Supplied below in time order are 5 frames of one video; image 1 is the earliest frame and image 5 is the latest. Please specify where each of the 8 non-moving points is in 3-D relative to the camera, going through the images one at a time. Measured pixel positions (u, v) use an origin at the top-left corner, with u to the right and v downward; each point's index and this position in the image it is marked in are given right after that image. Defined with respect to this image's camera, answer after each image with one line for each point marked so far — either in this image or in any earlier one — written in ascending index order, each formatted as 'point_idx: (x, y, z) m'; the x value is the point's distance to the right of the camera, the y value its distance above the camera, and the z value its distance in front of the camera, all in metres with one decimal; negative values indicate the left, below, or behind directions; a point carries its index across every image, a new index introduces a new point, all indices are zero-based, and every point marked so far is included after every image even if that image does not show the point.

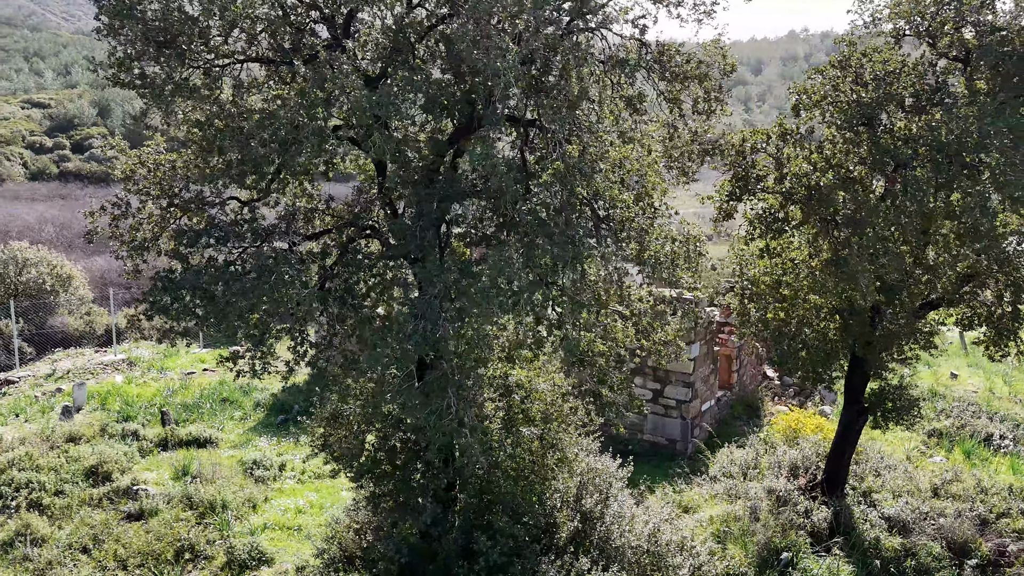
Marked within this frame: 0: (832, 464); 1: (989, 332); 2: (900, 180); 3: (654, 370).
0: (+2.8, -1.5, +7.9) m
1: (+4.0, -0.4, +7.5) m
2: (+2.2, +0.6, +5.2) m
3: (+1.6, -0.9, +10.1) m
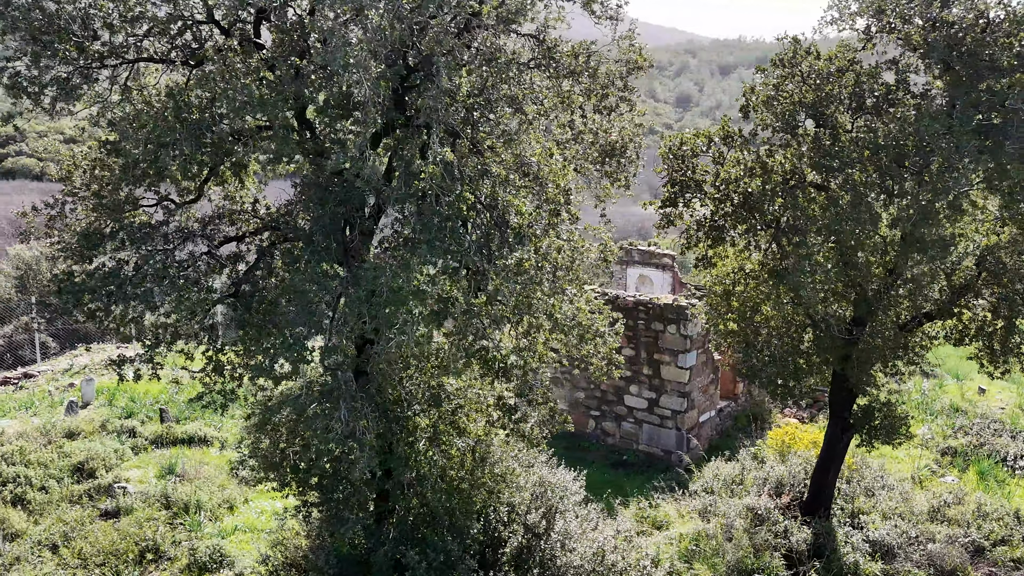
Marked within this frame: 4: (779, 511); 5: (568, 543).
0: (+2.5, -1.6, +7.5) m
1: (+3.7, -0.5, +7.1) m
2: (+1.8, +0.6, +4.8) m
3: (+1.5, -1.0, +9.8) m
4: (+2.2, -1.8, +7.5) m
5: (+0.4, -1.6, +5.8) m
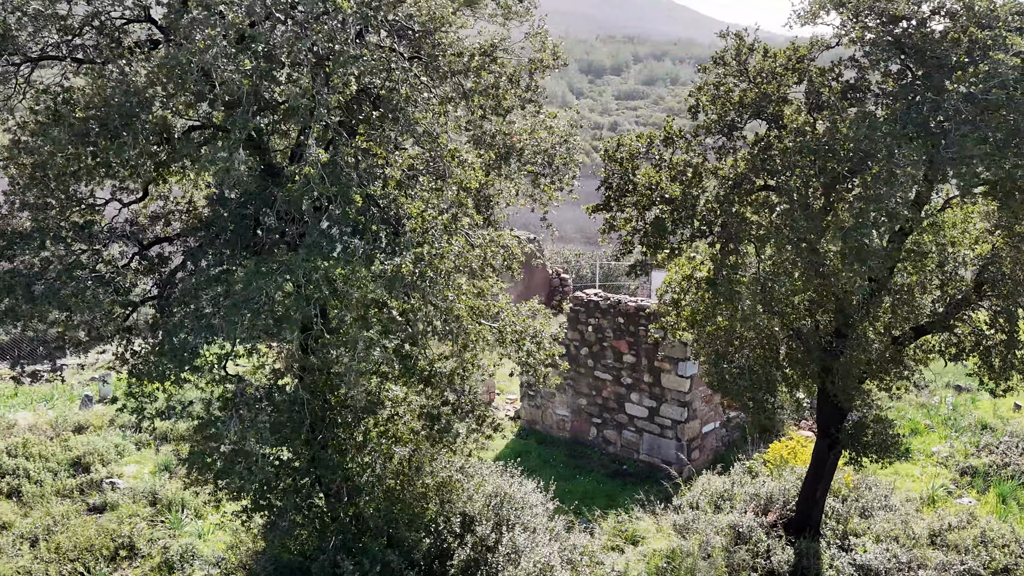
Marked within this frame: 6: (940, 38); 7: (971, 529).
0: (+2.3, -1.7, +7.2) m
1: (+3.4, -0.5, +6.6) m
2: (+1.4, +0.5, +4.6) m
3: (+1.5, -1.0, +9.5) m
4: (+2.0, -1.9, +7.2) m
5: (0.0, -1.7, +5.6) m
6: (+2.0, +1.2, +4.2) m
7: (+3.8, -2.0, +7.5) m
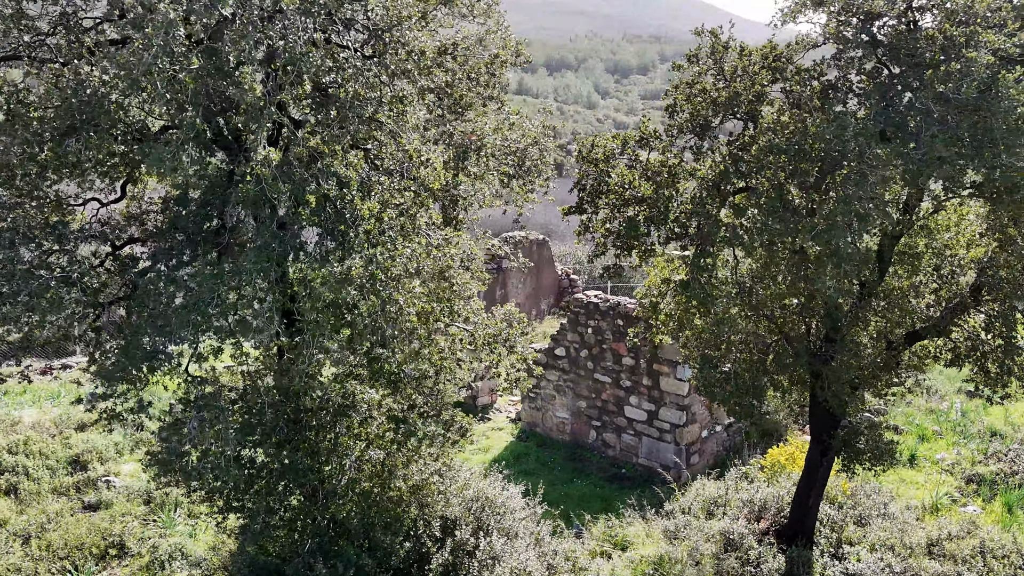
0: (+2.2, -1.7, +7.0) m
1: (+3.3, -0.6, +6.5) m
2: (+1.2, +0.5, +4.4) m
3: (+1.4, -1.1, +9.4) m
4: (+1.9, -1.9, +7.0) m
5: (-0.1, -1.7, +5.5) m
6: (+1.9, +1.2, +4.1) m
7: (+3.7, -2.0, +7.3) m
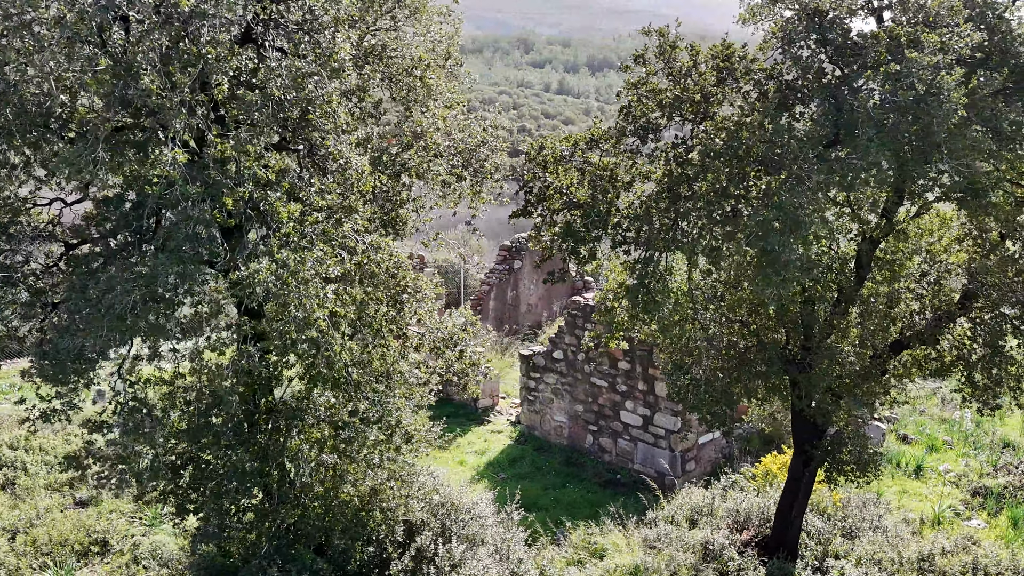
0: (+2.0, -1.8, +6.9) m
1: (+3.1, -0.6, +6.2) m
2: (+1.0, +0.4, +4.3) m
3: (+1.4, -1.1, +9.3) m
4: (+1.7, -2.0, +6.9) m
5: (-0.4, -1.7, +5.5) m
6: (+1.6, +1.1, +4.0) m
7: (+3.6, -2.1, +7.1) m
